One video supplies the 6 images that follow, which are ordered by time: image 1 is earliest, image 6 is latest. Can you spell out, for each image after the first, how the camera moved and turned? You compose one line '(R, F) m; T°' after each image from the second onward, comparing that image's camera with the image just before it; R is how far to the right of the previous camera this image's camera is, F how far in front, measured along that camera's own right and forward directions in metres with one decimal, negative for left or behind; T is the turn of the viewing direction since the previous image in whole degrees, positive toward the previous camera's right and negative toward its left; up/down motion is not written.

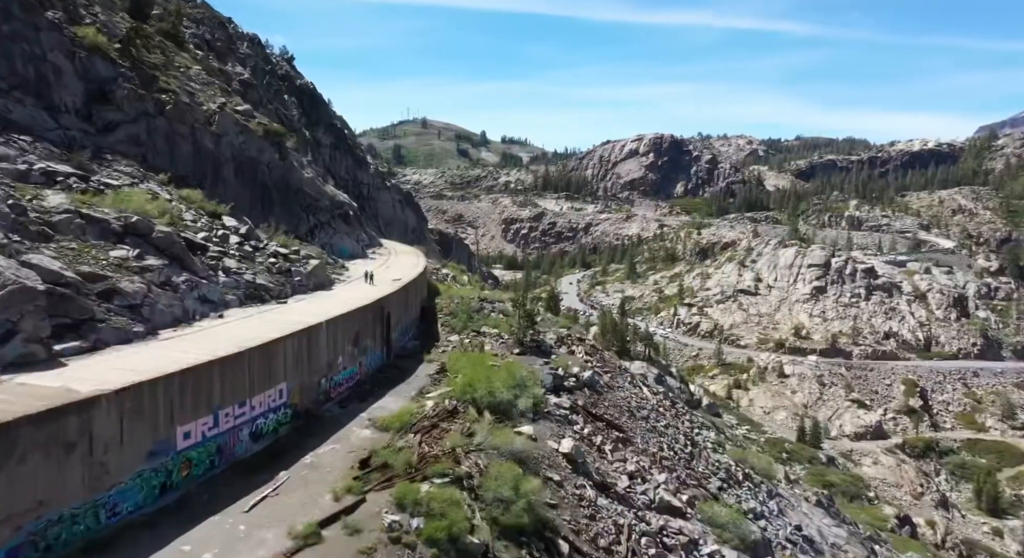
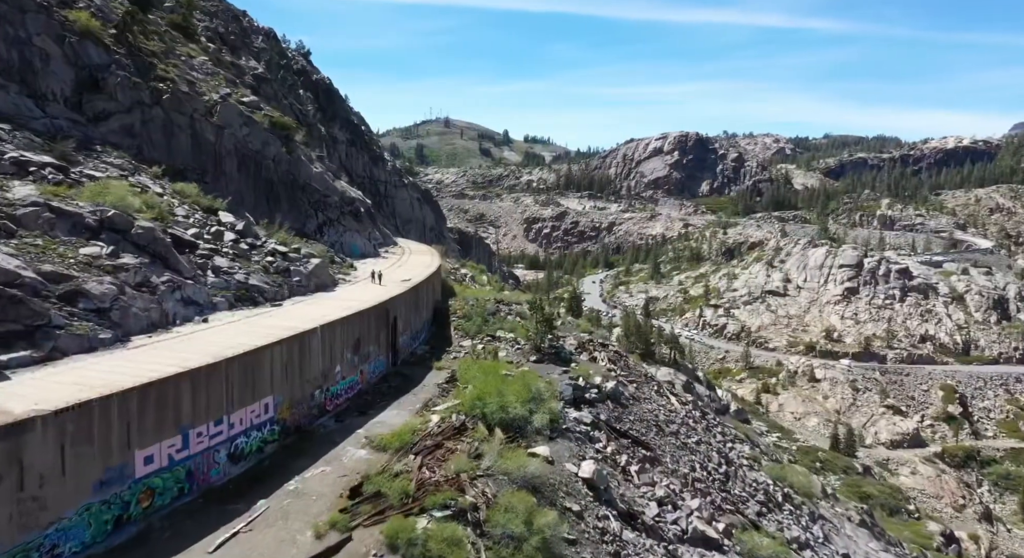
(+0.2, +1.8) m; -2°
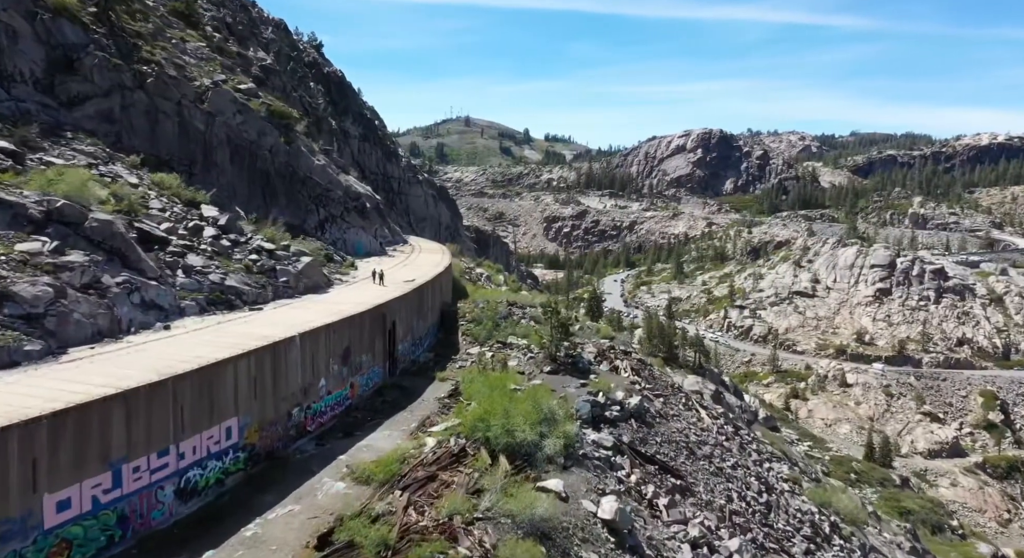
(+0.2, +2.2) m; -2°
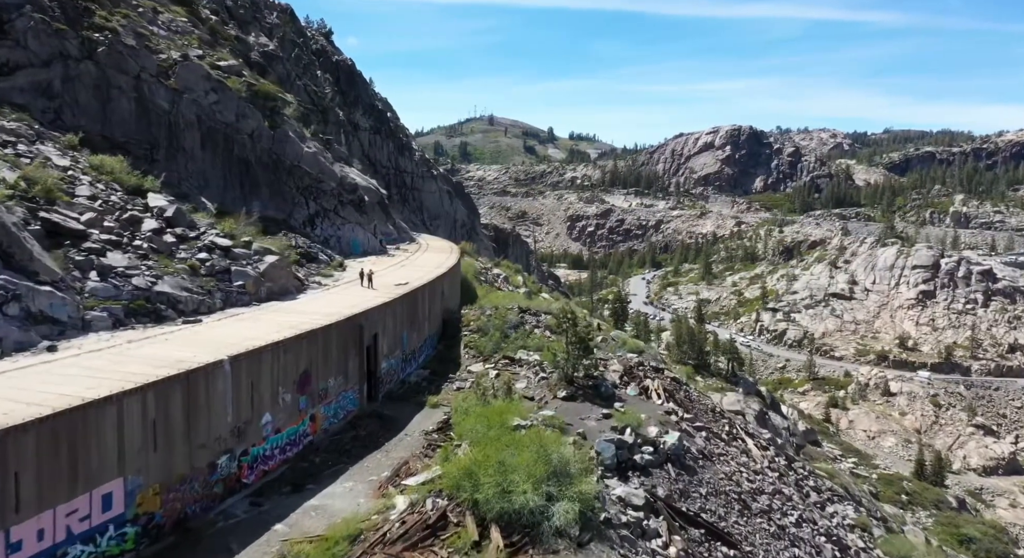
(+0.3, +3.5) m; -2°
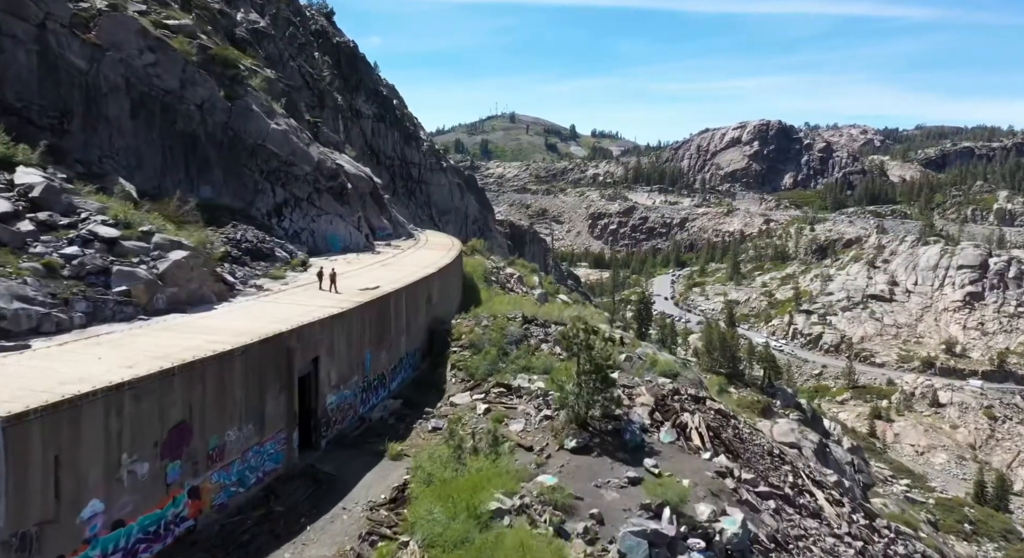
(+0.5, +4.3) m; -2°
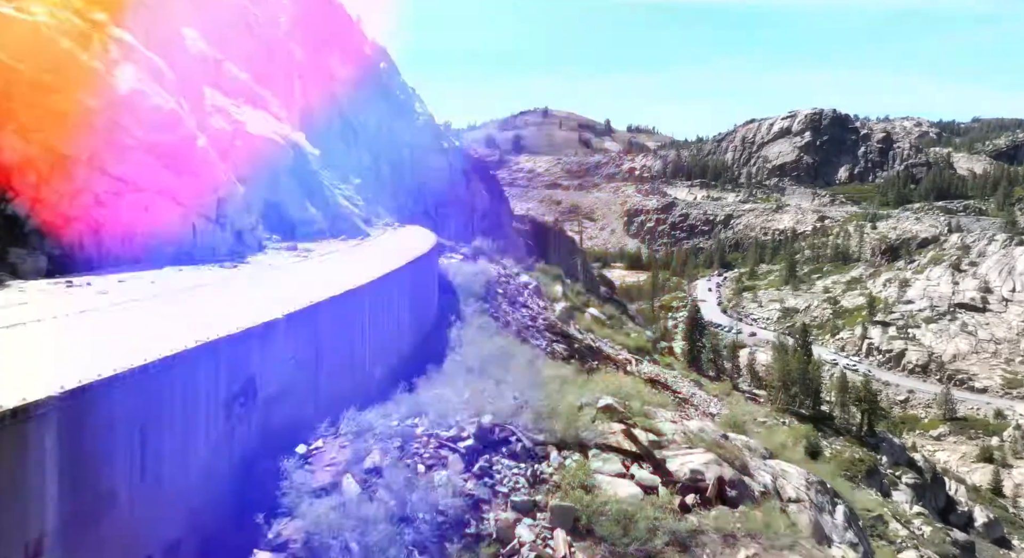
(+0.9, +11.1) m; -3°
